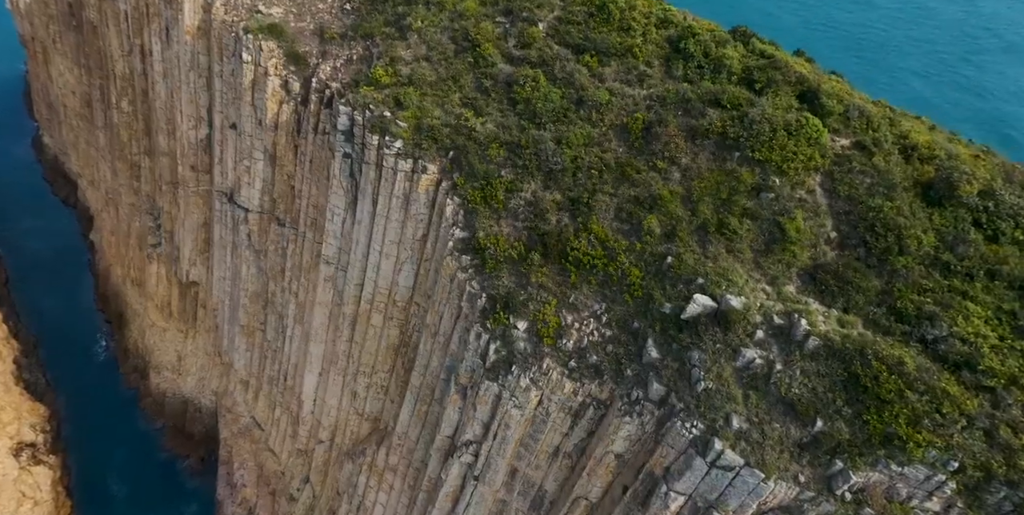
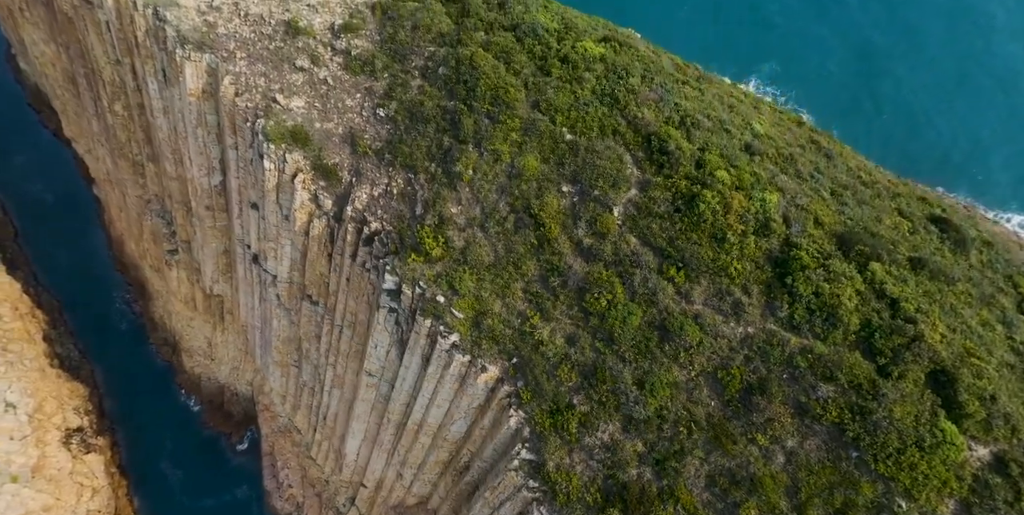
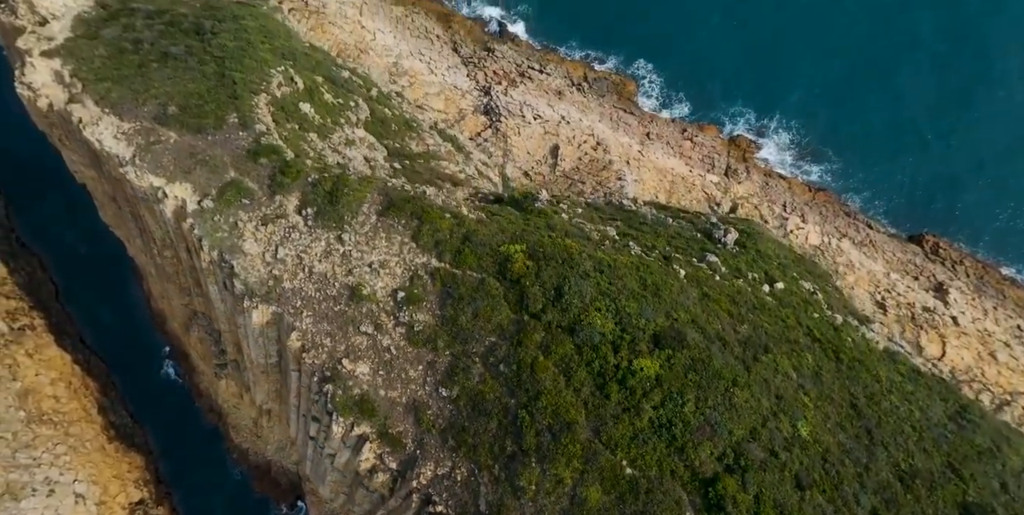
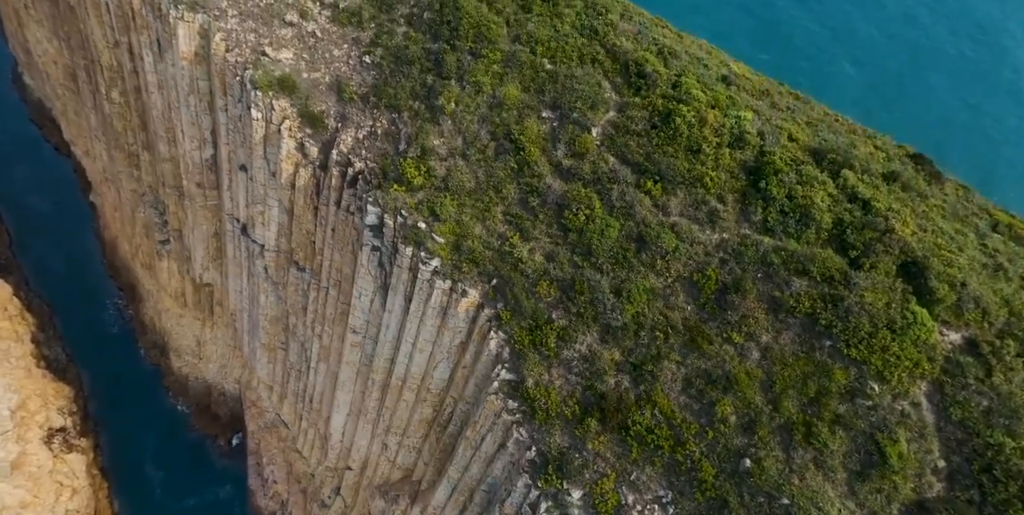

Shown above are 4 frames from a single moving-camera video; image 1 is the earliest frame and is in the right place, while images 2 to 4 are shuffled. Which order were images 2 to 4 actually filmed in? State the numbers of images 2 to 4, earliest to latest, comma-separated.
4, 2, 3
